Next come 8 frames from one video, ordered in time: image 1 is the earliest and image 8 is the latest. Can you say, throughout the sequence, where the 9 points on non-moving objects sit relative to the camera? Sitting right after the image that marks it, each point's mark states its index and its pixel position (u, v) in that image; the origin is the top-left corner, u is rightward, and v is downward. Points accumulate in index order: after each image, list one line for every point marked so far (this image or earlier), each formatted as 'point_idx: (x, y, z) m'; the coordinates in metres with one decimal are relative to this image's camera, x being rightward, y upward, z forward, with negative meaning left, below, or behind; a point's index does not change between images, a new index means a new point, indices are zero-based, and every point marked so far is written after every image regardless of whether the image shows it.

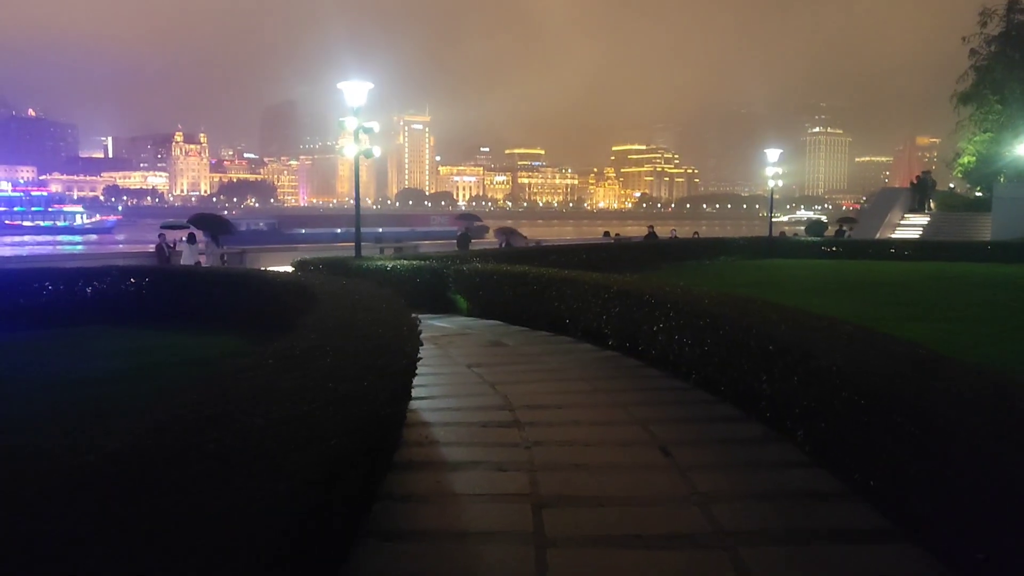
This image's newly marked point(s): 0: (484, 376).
0: (-0.3, -0.9, +9.3) m
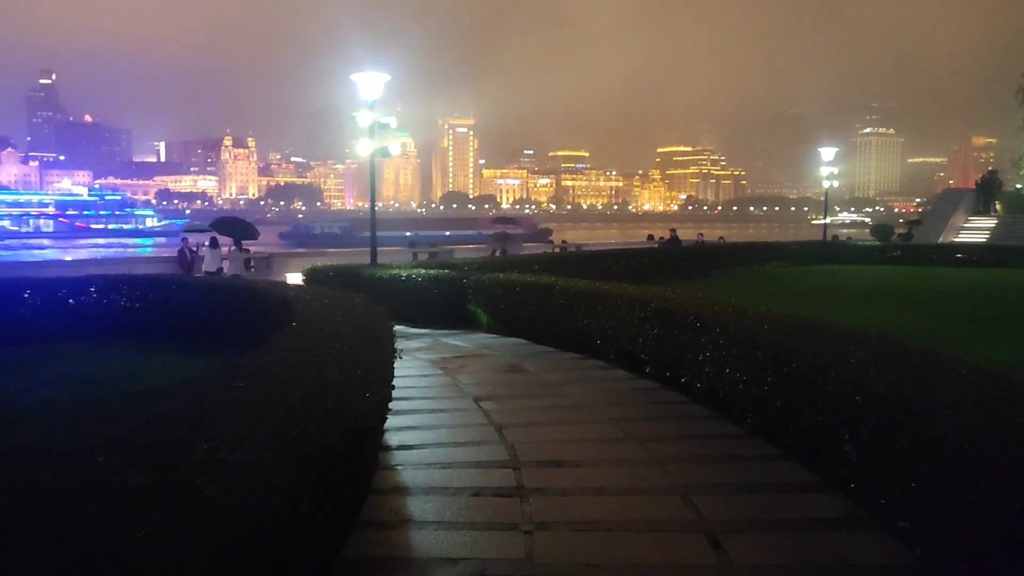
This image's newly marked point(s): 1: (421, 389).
0: (-0.2, -1.1, +7.7) m
1: (-0.9, -1.0, +8.7) m
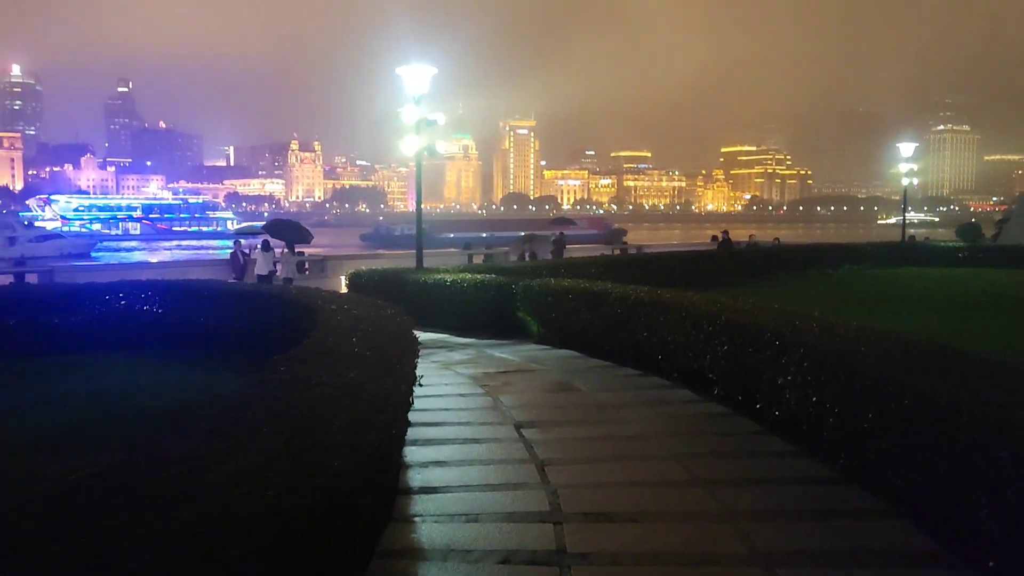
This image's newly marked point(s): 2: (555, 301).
0: (+0.2, -1.2, +6.6) m
1: (-0.5, -1.1, +7.7) m
2: (+0.5, -0.2, +11.4) m
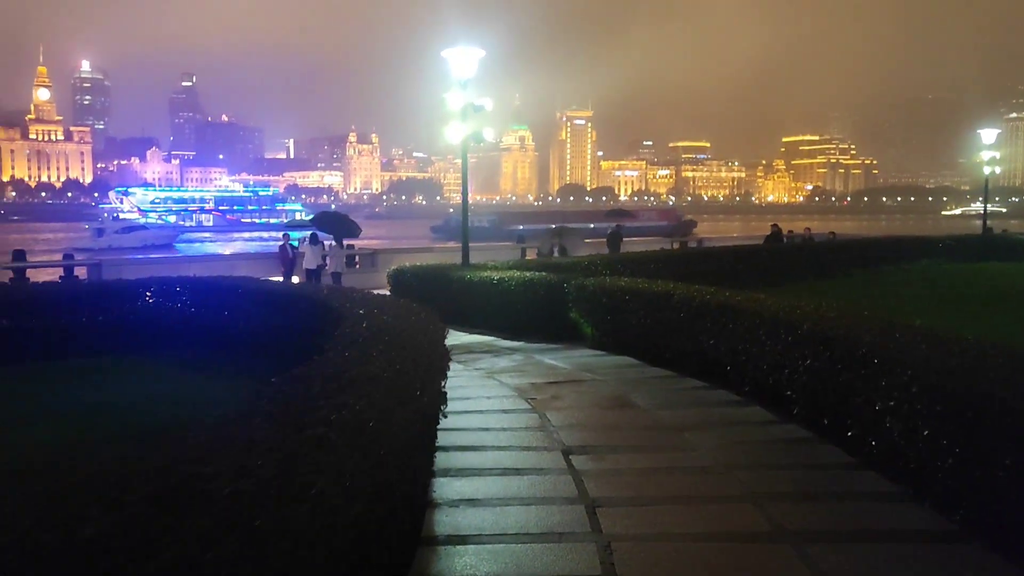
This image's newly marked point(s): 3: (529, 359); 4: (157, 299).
0: (+0.5, -1.2, +5.7) m
1: (-0.1, -1.1, +6.8) m
2: (+1.1, -0.2, +10.4) m
3: (+0.2, -0.8, +10.0) m
4: (-4.4, -0.2, +11.0) m
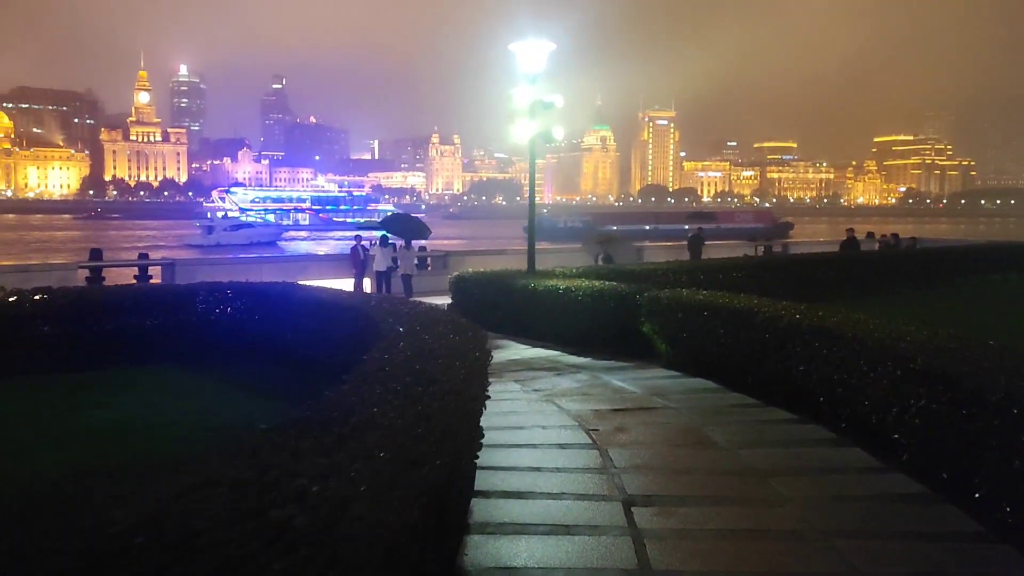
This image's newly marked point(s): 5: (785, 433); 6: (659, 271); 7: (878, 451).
0: (+0.7, -1.3, +4.8) m
1: (+0.3, -1.2, +5.9) m
2: (+1.8, -0.3, +9.4) m
3: (+0.9, -0.9, +9.1) m
4: (-3.6, -0.3, +10.5) m
5: (+2.1, -1.1, +6.9) m
6: (+2.4, +0.3, +14.3) m
7: (+2.6, -1.1, +6.3) m
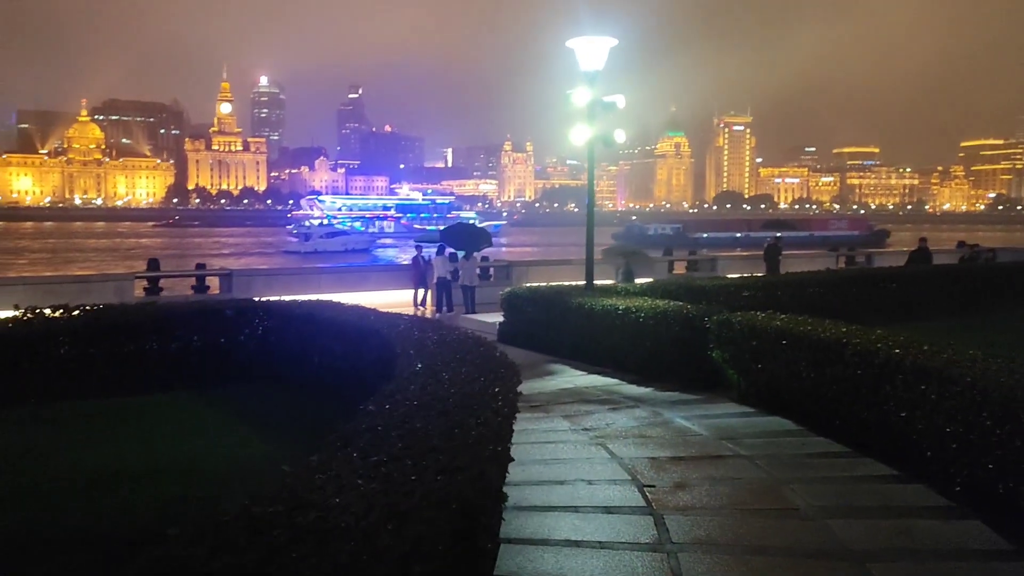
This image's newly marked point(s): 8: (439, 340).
0: (+0.8, -1.5, +3.6) m
1: (+0.4, -1.4, +4.8) m
2: (+2.3, -0.5, +8.2) m
3: (+1.3, -1.1, +8.0) m
4: (-3.0, -0.5, +9.7) m
5: (+2.4, -1.3, +5.7) m
6: (+3.2, 0.0, +13.1) m
7: (+2.8, -1.3, +5.0) m
8: (-0.6, -0.4, +6.7) m
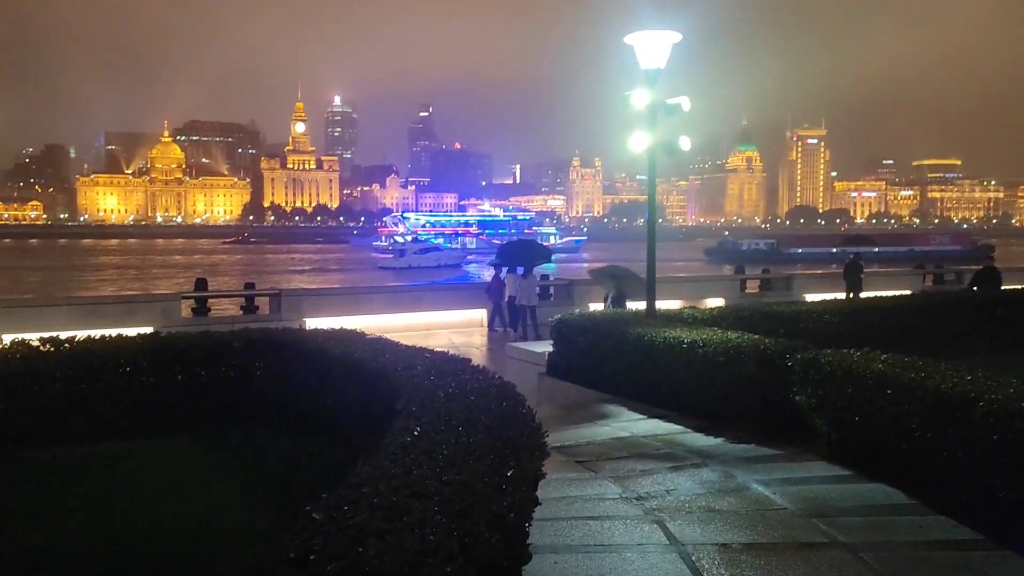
0: (+0.8, -1.7, +2.2) m
1: (+0.5, -1.6, +3.5) m
2: (+2.6, -0.8, +6.7) m
3: (+1.6, -1.4, +6.5) m
4: (-2.6, -0.7, +8.6) m
5: (+2.5, -1.5, +4.2) m
6: (+3.9, -0.3, +11.5) m
7: (+2.8, -1.5, +3.5) m
8: (-0.4, -0.6, +5.4) m
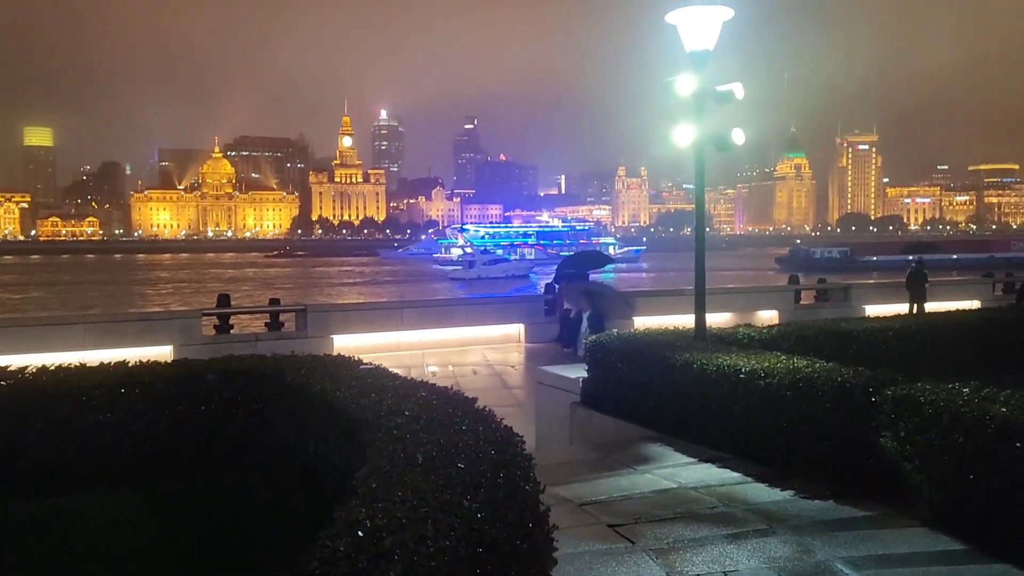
0: (+0.6, -1.8, +0.8) m
1: (+0.4, -1.7, +2.1) m
2: (+2.7, -0.9, +5.2) m
3: (+1.6, -1.5, +5.1) m
4: (-2.4, -0.9, +7.4) m
5: (+2.4, -1.6, +2.7) m
6: (+4.2, -0.5, +9.9) m
7: (+2.8, -1.6, +2.0) m
8: (-0.3, -0.8, +4.1) m
